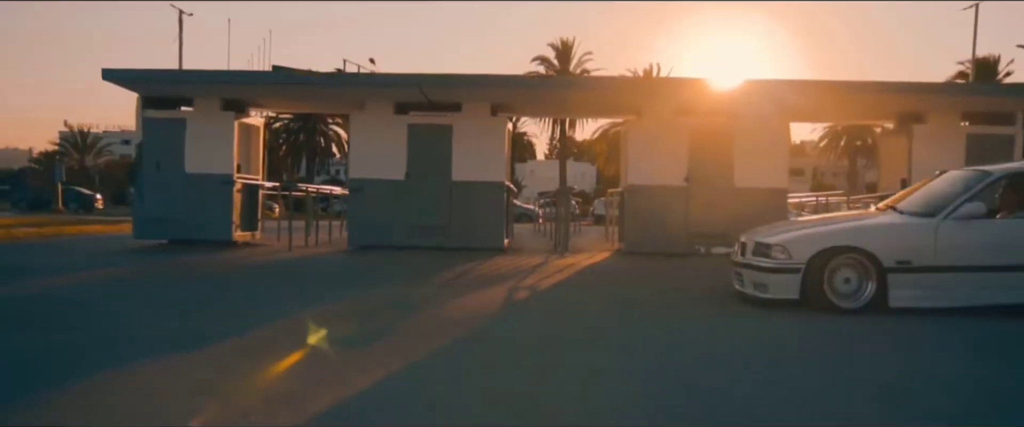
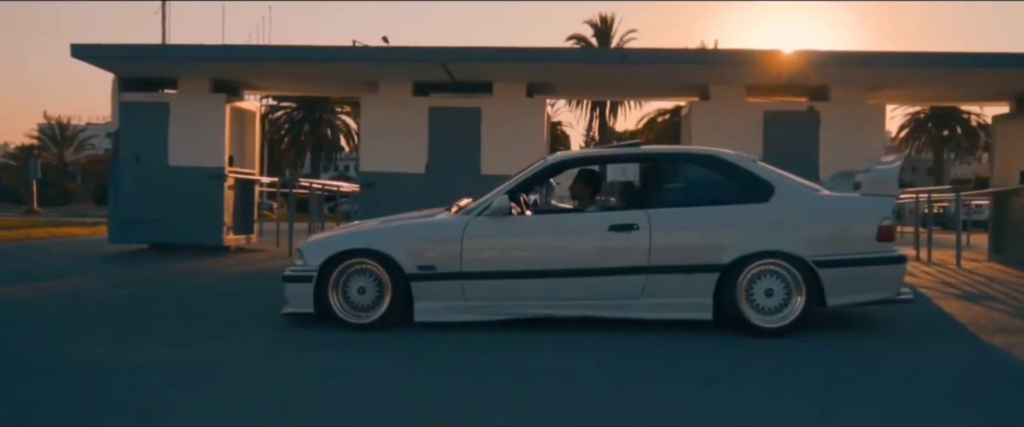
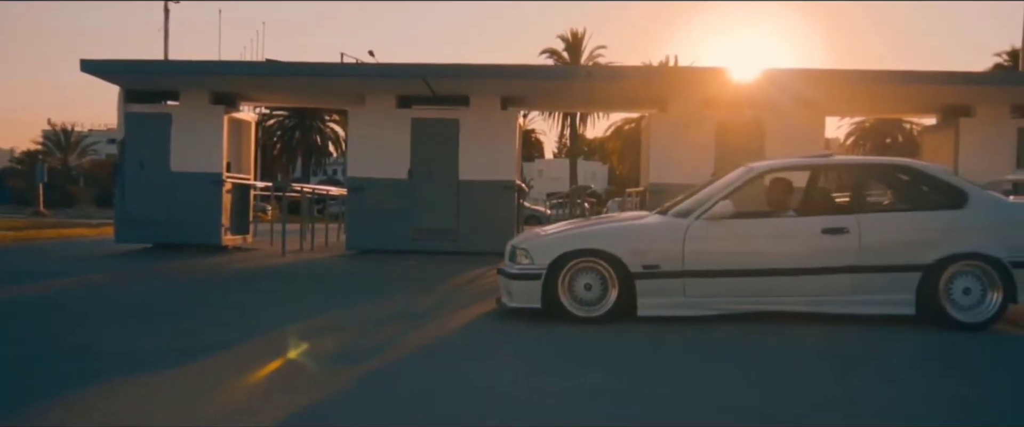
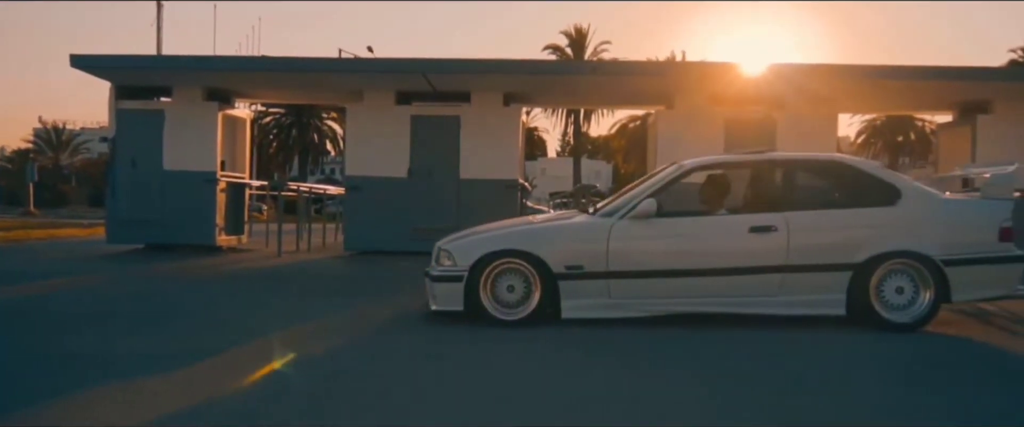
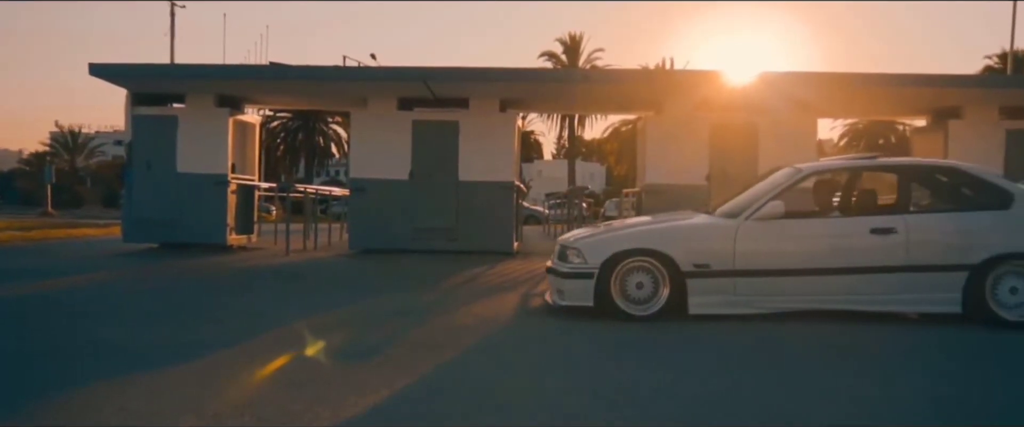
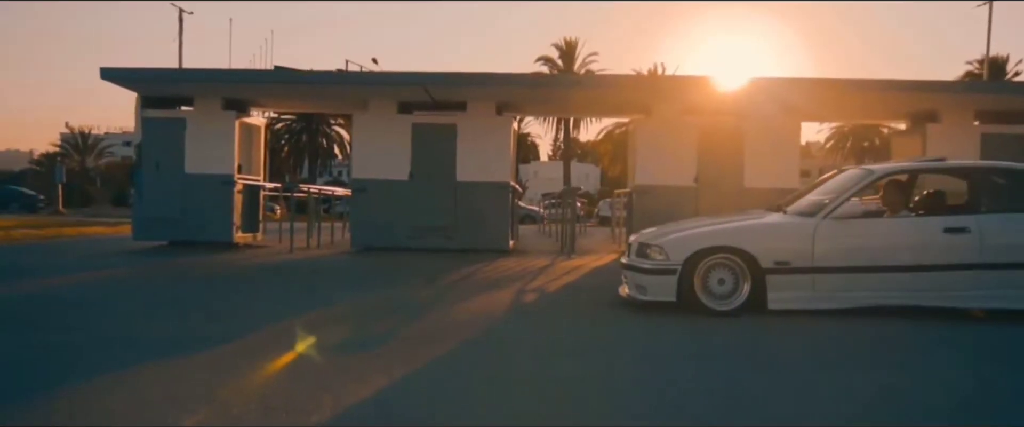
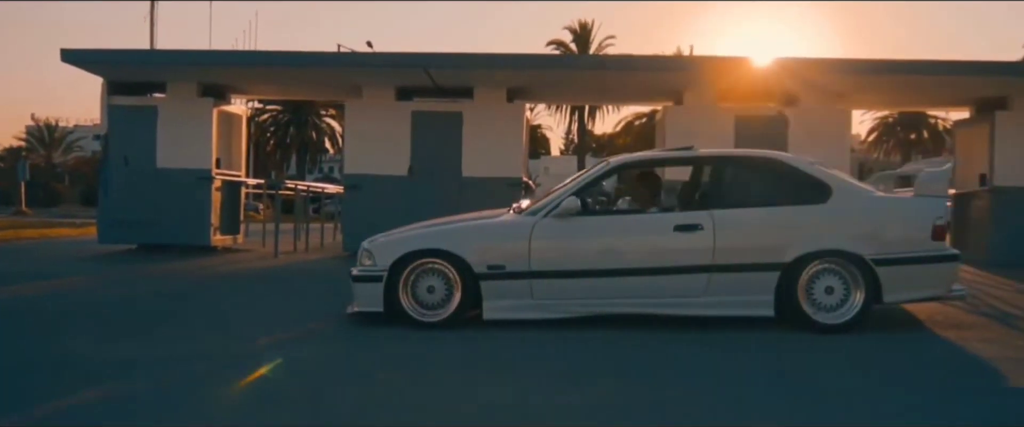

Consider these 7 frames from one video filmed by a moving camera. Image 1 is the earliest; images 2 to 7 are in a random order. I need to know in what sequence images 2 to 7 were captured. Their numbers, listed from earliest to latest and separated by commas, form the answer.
6, 5, 3, 4, 7, 2
